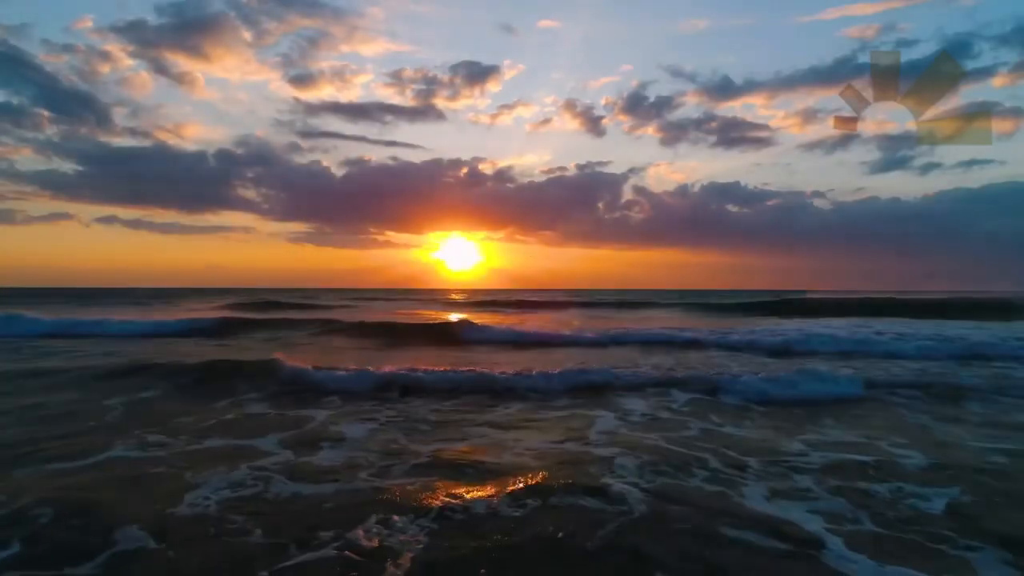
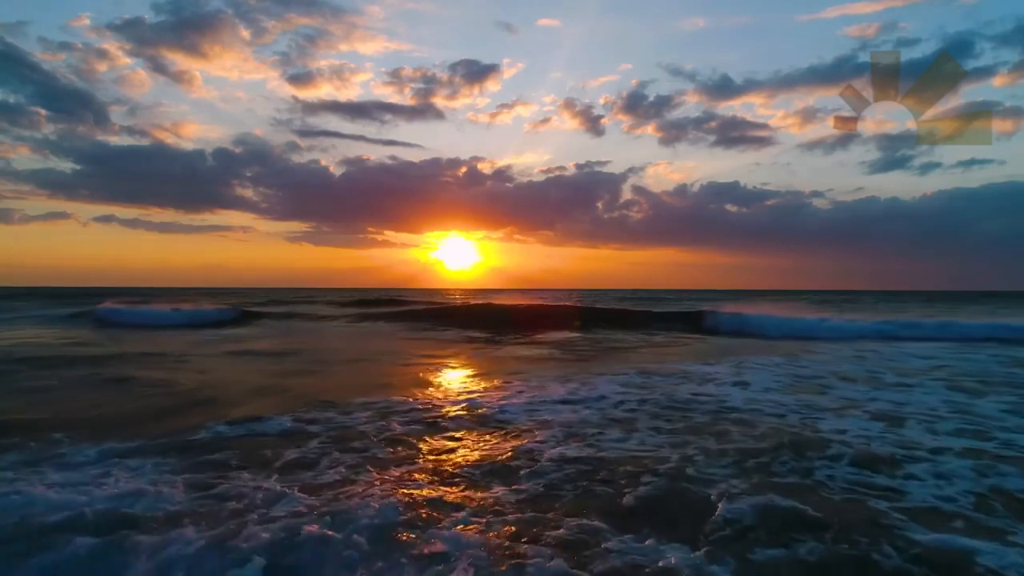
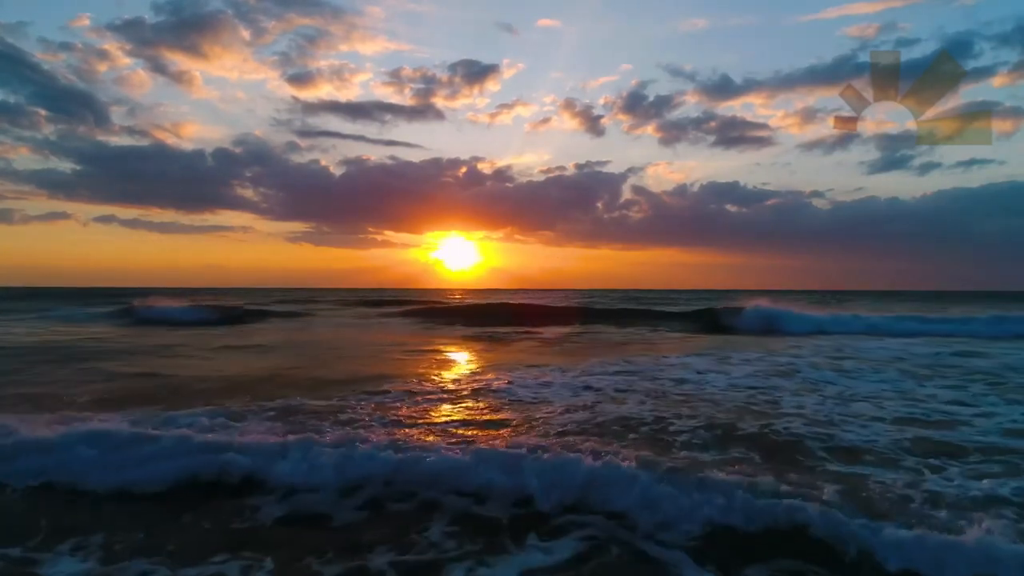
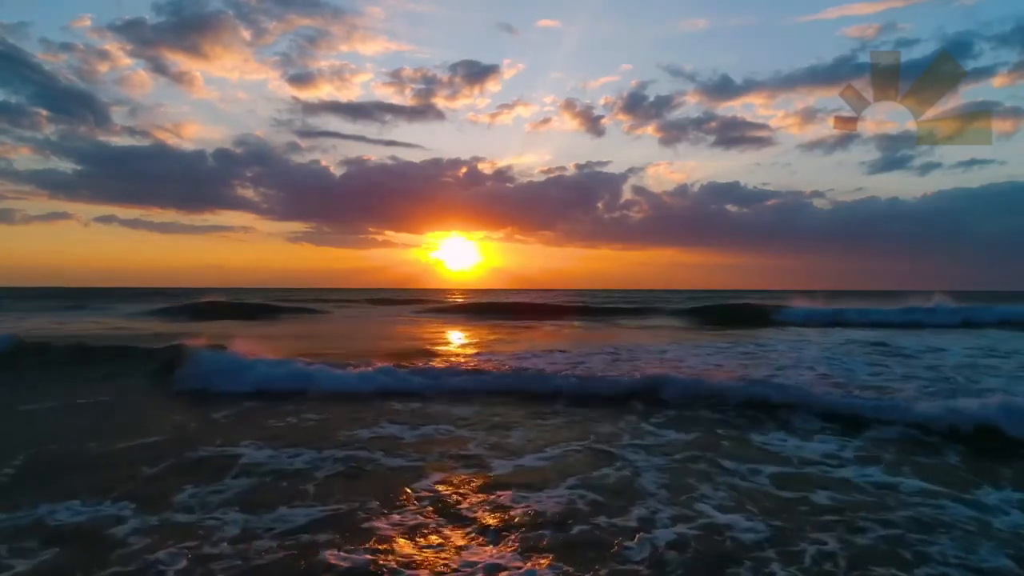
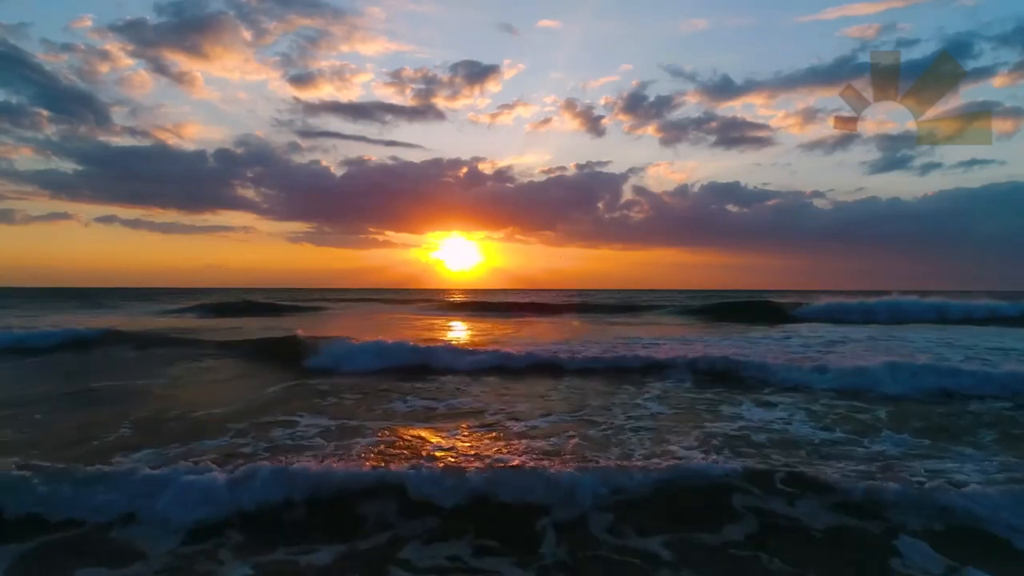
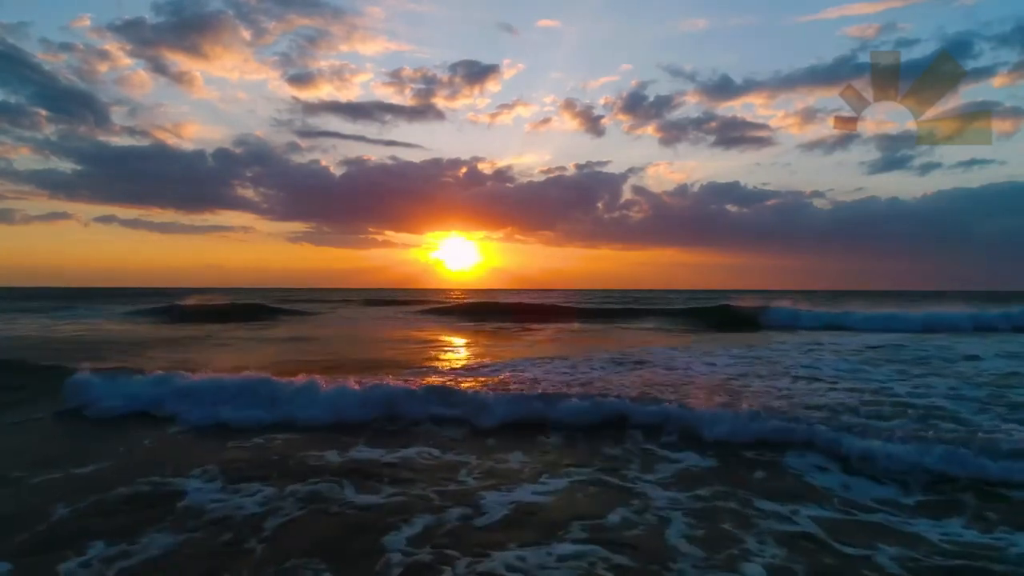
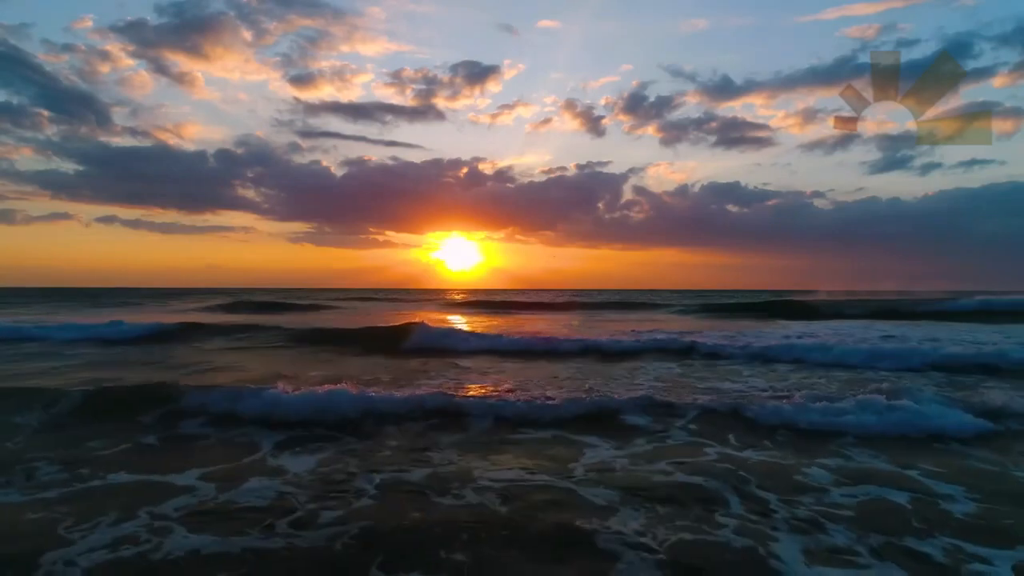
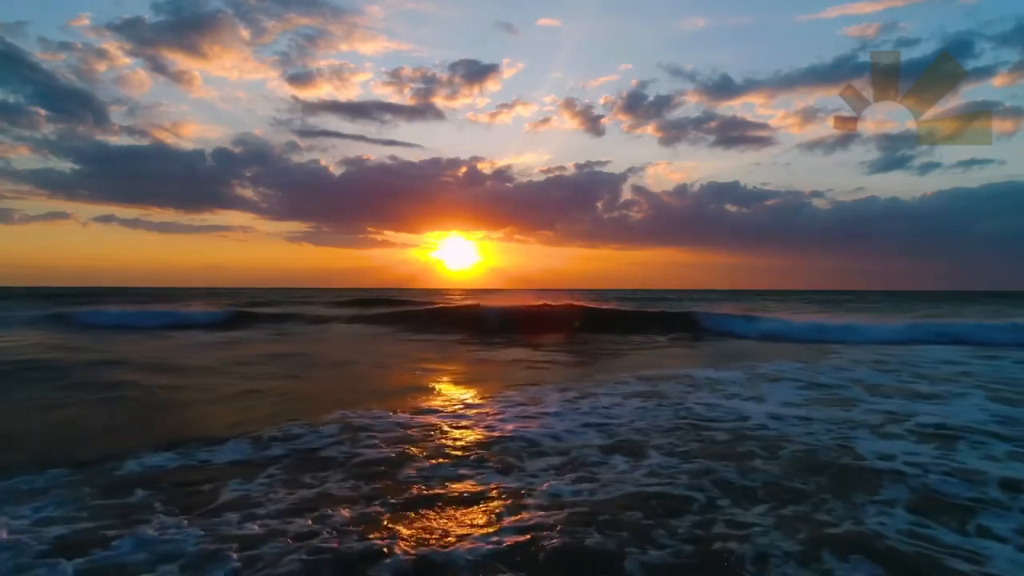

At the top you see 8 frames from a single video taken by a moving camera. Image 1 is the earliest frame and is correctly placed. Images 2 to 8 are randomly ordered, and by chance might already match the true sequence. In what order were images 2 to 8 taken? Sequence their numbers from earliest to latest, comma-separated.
7, 5, 4, 6, 3, 2, 8
